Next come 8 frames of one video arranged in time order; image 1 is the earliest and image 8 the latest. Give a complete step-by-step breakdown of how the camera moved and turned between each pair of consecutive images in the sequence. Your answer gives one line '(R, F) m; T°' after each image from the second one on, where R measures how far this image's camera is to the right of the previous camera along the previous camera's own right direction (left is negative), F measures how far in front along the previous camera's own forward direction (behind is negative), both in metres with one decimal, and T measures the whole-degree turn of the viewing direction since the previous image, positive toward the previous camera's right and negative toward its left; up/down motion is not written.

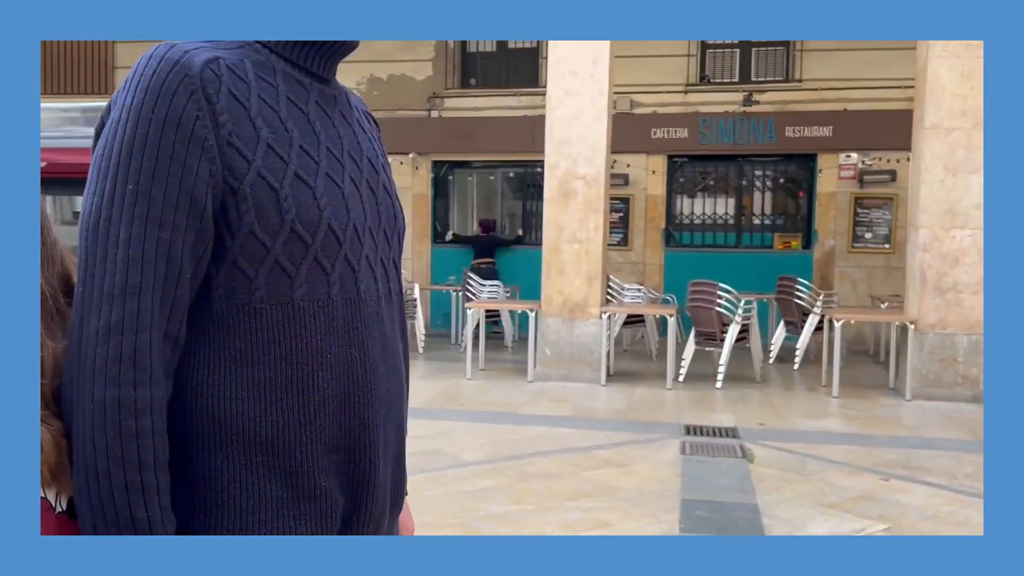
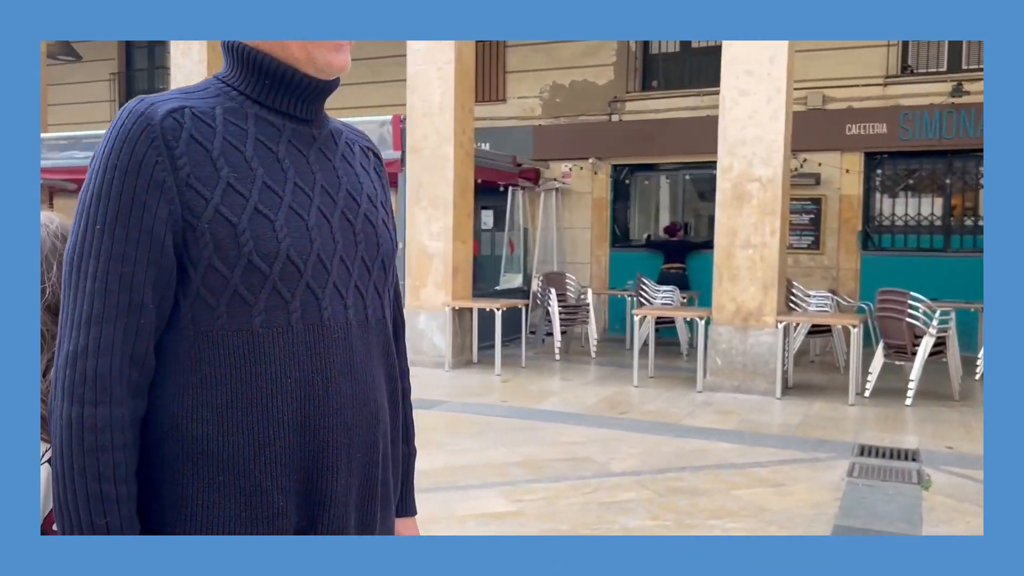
(+0.3, 0.0) m; -13°
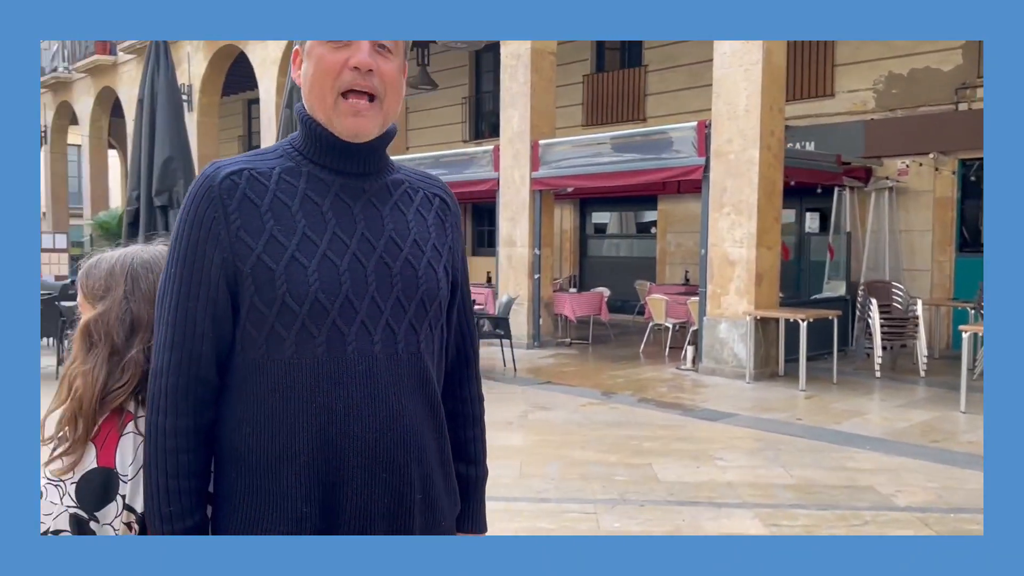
(+0.5, 0.0) m; -23°
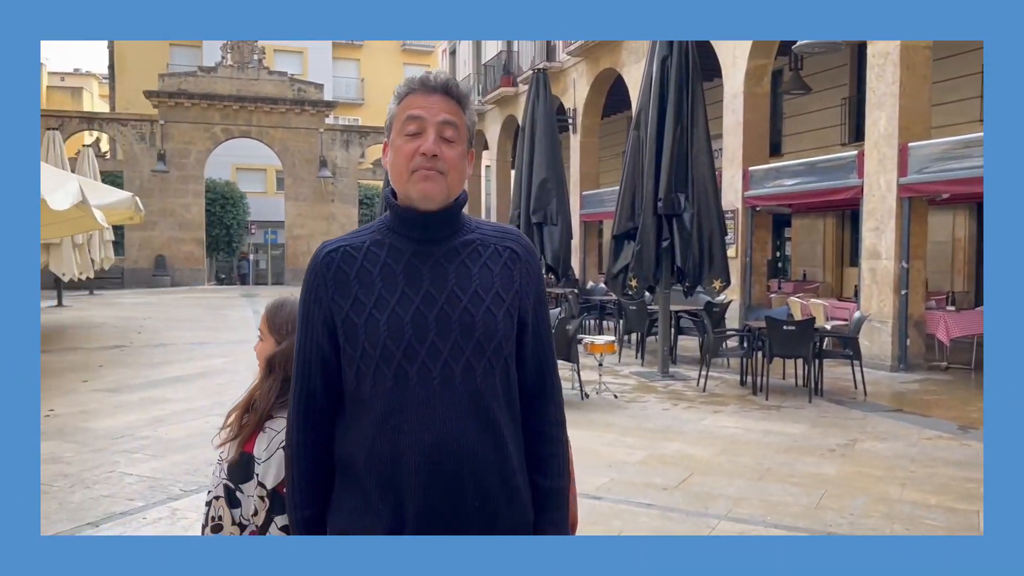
(+0.6, -0.1) m; -26°
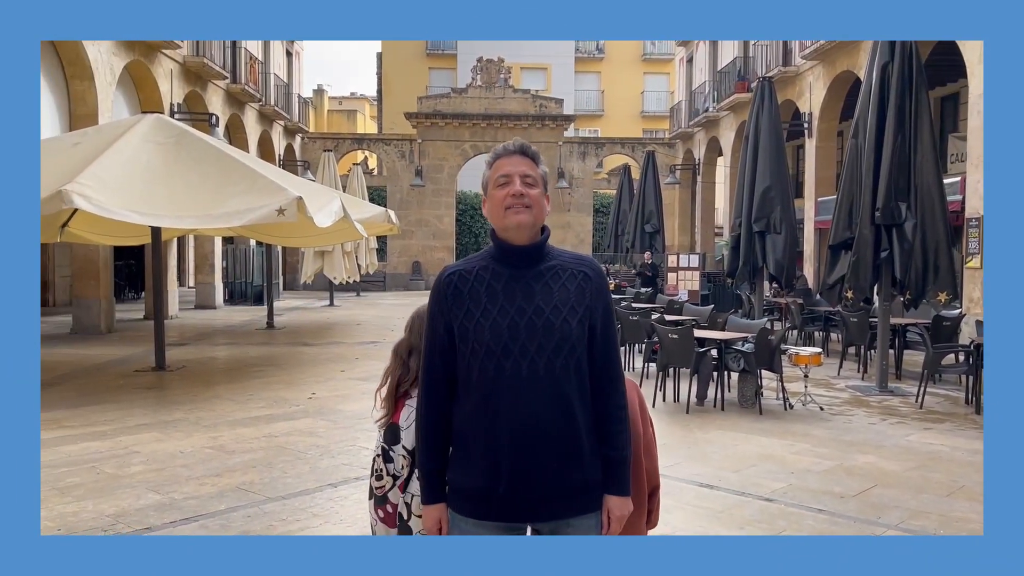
(+0.4, -0.5) m; -16°
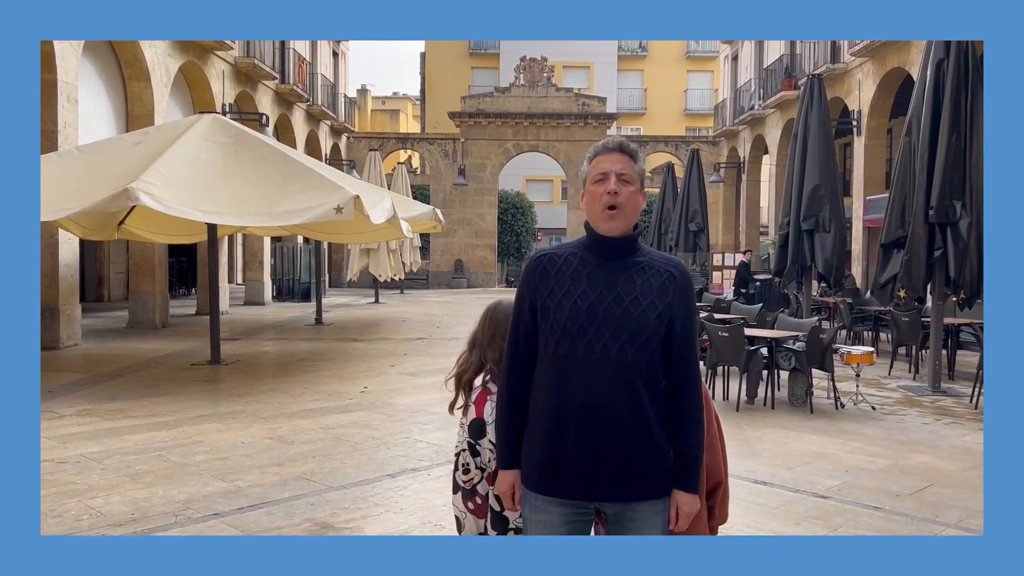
(-0.1, -0.1) m; -3°
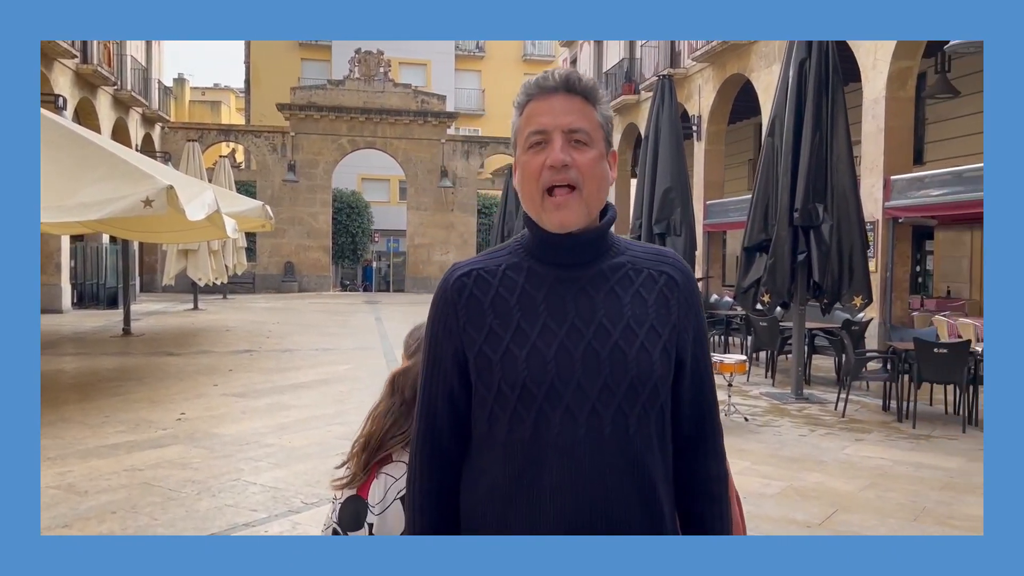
(-0.1, +0.9) m; +11°
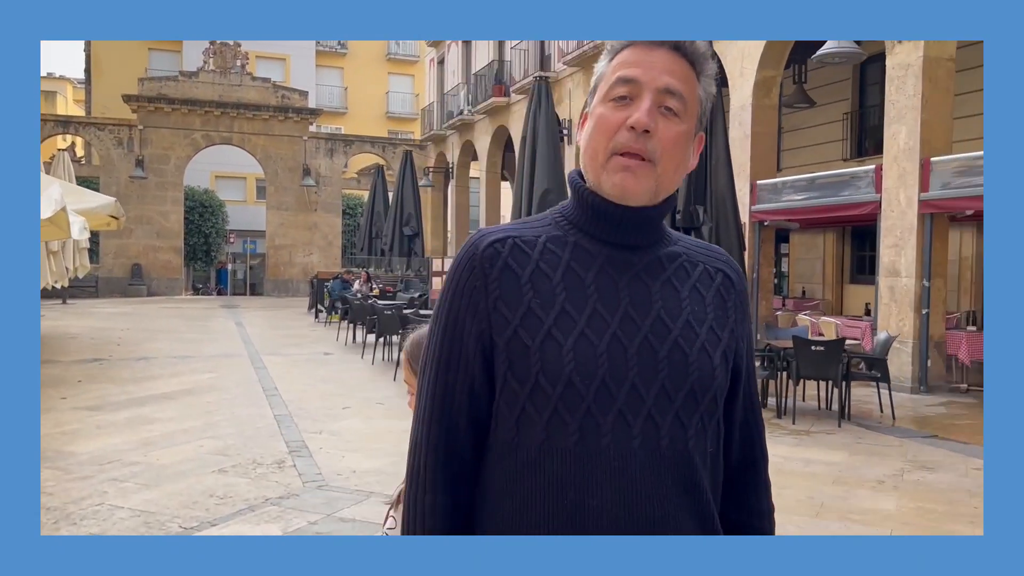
(-0.2, +0.3) m; +9°
